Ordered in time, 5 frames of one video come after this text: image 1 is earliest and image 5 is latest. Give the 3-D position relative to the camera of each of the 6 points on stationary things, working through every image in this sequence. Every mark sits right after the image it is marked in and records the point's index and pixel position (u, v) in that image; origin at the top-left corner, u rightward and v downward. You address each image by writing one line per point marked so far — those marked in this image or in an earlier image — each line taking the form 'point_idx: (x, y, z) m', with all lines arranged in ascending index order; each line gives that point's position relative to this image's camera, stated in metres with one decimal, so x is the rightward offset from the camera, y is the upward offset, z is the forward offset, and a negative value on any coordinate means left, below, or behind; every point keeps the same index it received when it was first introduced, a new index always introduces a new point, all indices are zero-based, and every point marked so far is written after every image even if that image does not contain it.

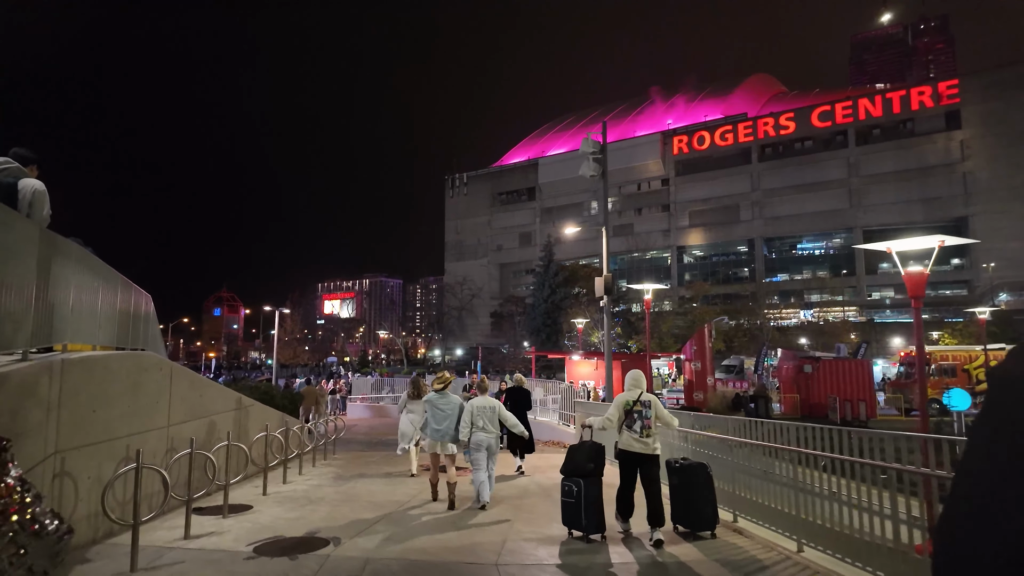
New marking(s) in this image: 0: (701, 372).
0: (+6.4, -2.8, +19.7) m
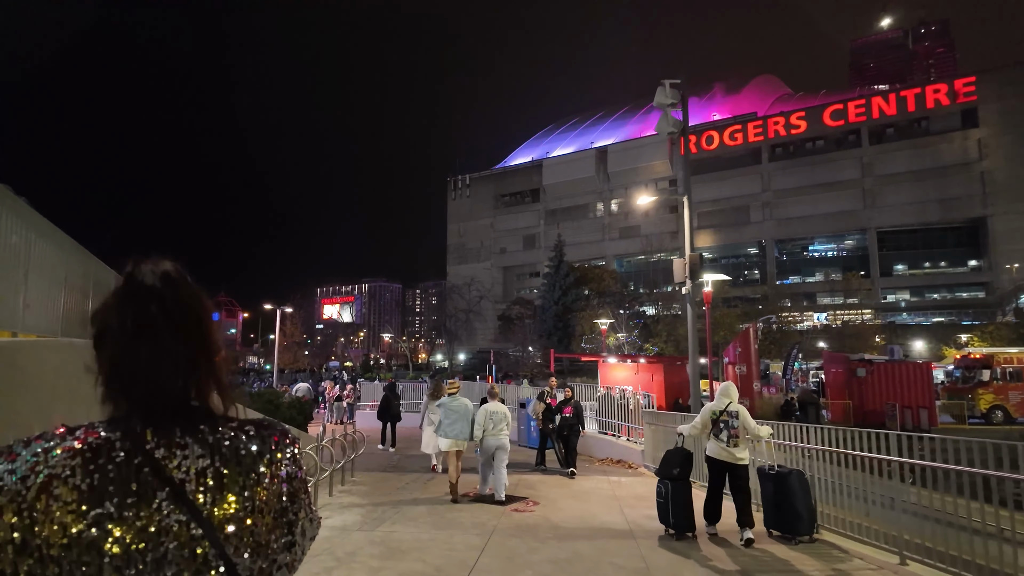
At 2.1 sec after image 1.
0: (+7.2, -2.7, +17.9) m
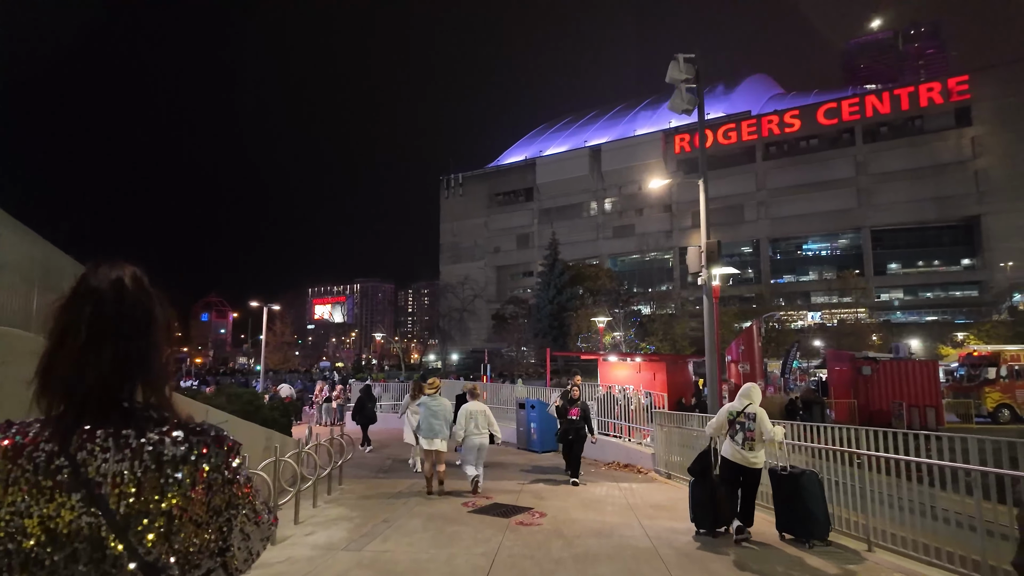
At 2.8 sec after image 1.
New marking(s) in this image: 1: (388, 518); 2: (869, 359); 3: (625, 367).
0: (+7.1, -2.6, +17.4) m
1: (-1.6, -2.9, +7.4) m
2: (+11.5, -2.3, +18.9) m
3: (+3.2, -2.2, +16.6) m
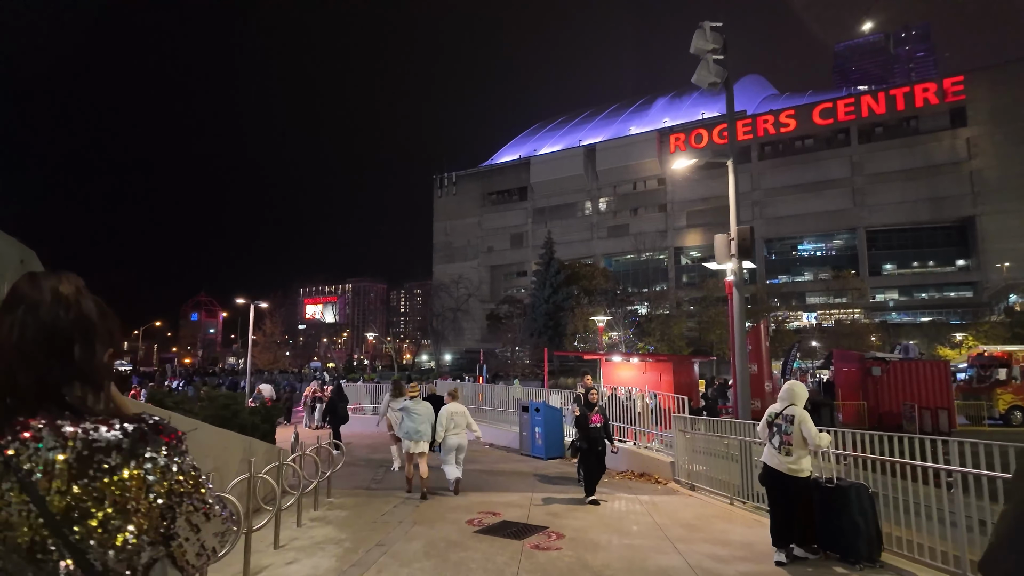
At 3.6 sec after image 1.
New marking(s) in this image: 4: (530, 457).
0: (+7.1, -2.5, +16.8) m
1: (-1.5, -2.8, +6.7) m
2: (+11.5, -2.3, +18.3) m
3: (+3.2, -2.2, +15.9) m
4: (+0.4, -3.6, +12.6) m
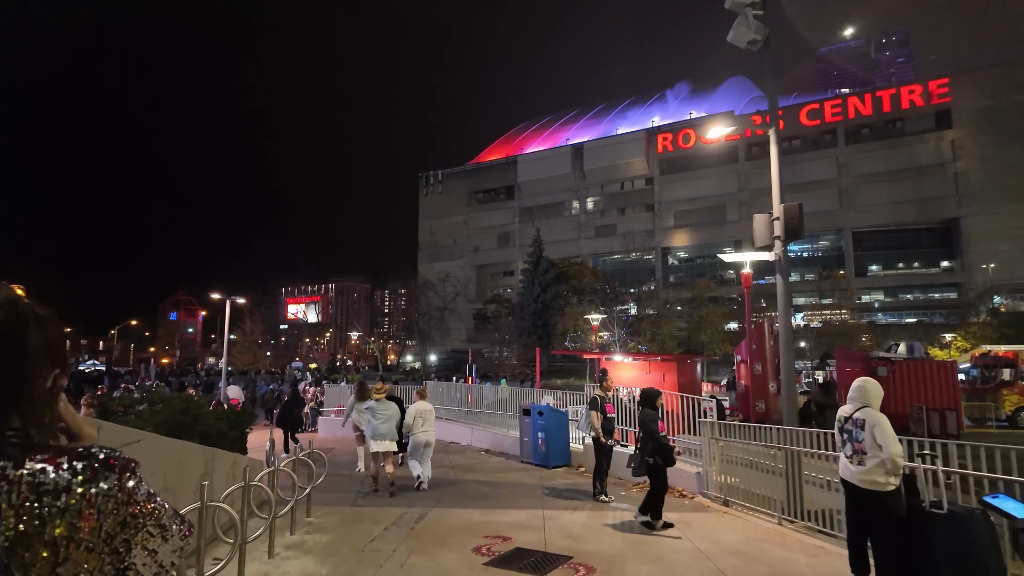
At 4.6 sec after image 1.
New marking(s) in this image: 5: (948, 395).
0: (+6.9, -2.4, +16.1) m
1: (-1.4, -2.6, +5.8) m
2: (+11.2, -2.2, +17.7) m
3: (+3.0, -2.0, +15.1) m
4: (+0.3, -3.5, +11.7) m
5: (+12.5, -3.0, +16.7) m
